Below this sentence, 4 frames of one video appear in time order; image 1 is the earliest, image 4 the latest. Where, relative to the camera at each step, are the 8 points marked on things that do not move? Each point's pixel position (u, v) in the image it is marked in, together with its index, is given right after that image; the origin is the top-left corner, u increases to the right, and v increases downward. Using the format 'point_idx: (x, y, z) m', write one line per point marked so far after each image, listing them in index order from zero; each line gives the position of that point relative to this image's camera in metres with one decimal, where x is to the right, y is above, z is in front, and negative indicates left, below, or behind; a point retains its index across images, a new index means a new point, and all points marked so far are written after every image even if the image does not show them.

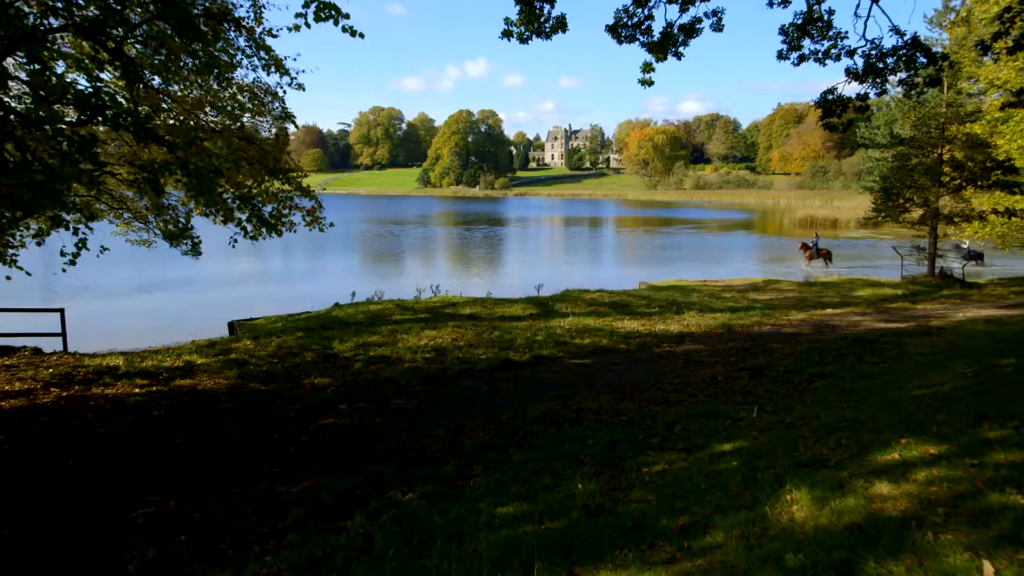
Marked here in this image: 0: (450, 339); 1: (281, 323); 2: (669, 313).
0: (-1.1, -1.0, +11.6) m
1: (-5.3, -0.8, +14.6) m
2: (+3.6, -0.6, +14.5) m
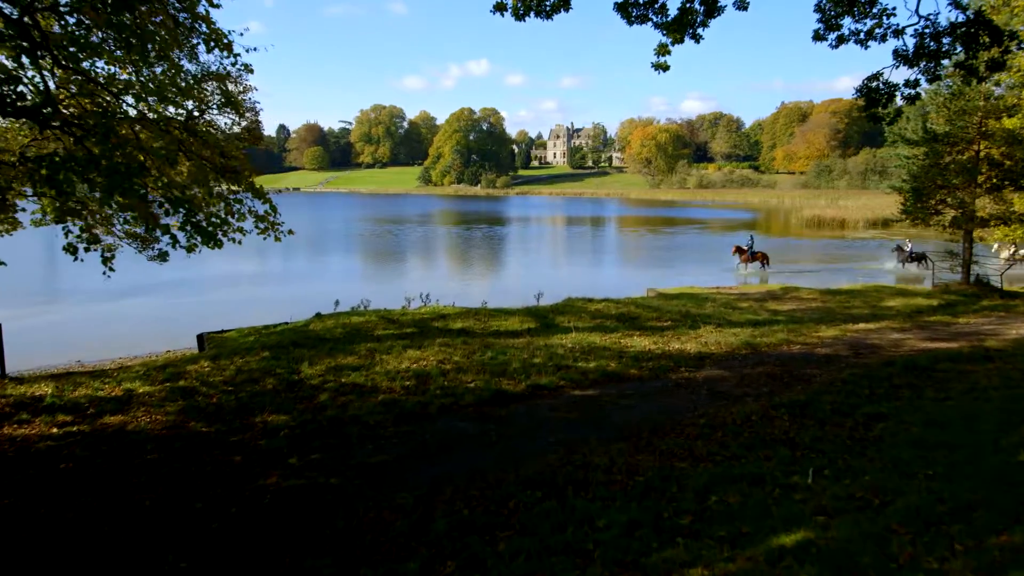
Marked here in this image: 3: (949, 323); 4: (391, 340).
0: (-1.2, -1.2, +10.1) m
1: (-5.4, -1.1, +13.1) m
2: (+3.5, -0.8, +13.0) m
3: (+9.0, -0.7, +12.9) m
4: (-2.3, -1.0, +11.8) m
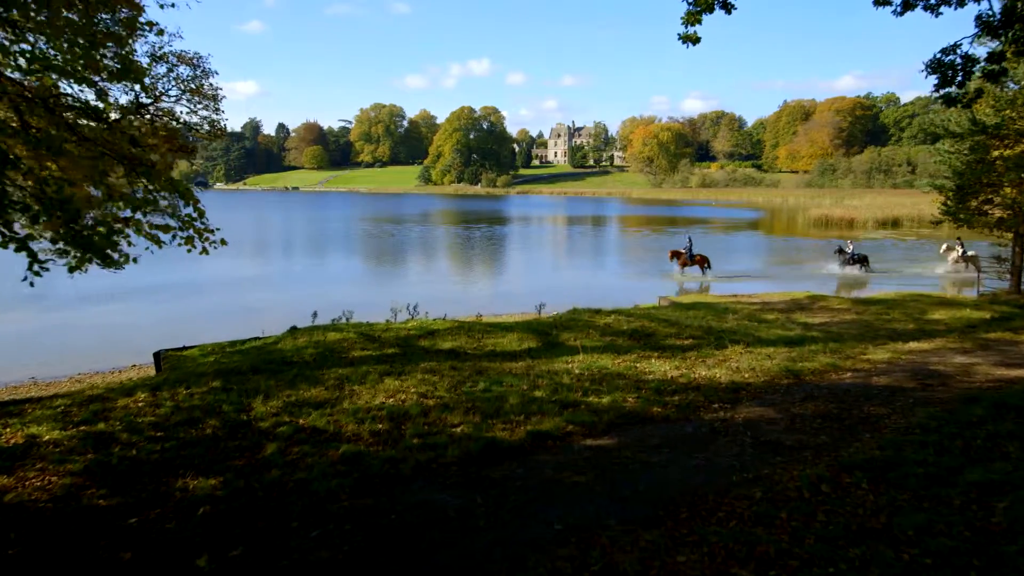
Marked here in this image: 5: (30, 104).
0: (-1.3, -1.4, +8.4) m
1: (-5.5, -1.3, +11.4) m
2: (+3.5, -1.1, +11.2) m
3: (+8.9, -1.0, +11.2) m
4: (-2.3, -1.2, +10.1) m
5: (-4.3, +1.6, +5.6) m
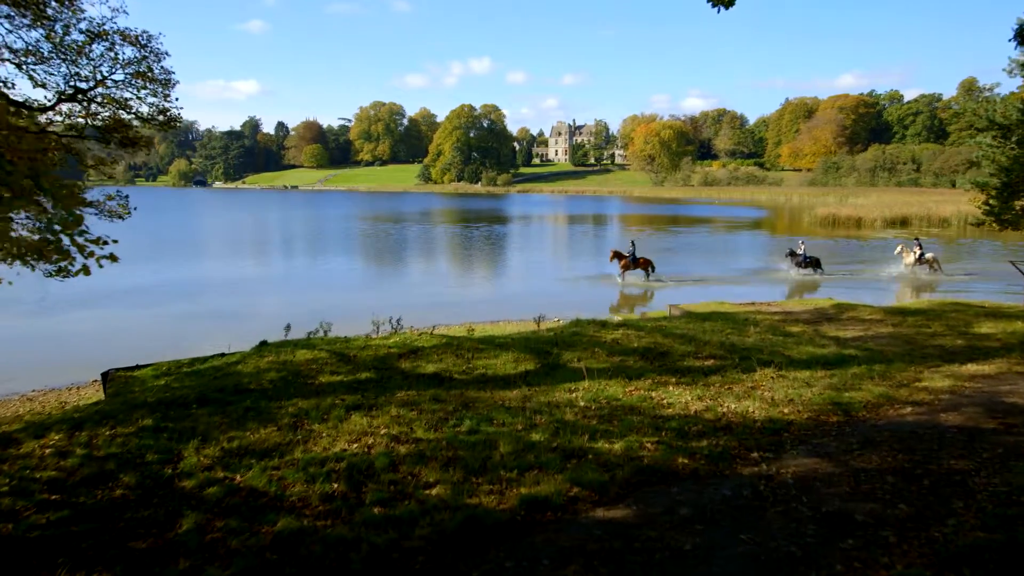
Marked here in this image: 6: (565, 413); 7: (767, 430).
0: (-1.4, -1.7, +6.8) m
1: (-5.6, -1.5, +9.9) m
2: (+3.4, -1.3, +9.7) m
3: (+8.8, -1.2, +9.6) m
4: (-2.4, -1.4, +8.5) m
5: (-4.4, +1.4, +4.1) m
6: (+0.6, -1.5, +7.7) m
7: (+2.9, -1.6, +7.2) m
